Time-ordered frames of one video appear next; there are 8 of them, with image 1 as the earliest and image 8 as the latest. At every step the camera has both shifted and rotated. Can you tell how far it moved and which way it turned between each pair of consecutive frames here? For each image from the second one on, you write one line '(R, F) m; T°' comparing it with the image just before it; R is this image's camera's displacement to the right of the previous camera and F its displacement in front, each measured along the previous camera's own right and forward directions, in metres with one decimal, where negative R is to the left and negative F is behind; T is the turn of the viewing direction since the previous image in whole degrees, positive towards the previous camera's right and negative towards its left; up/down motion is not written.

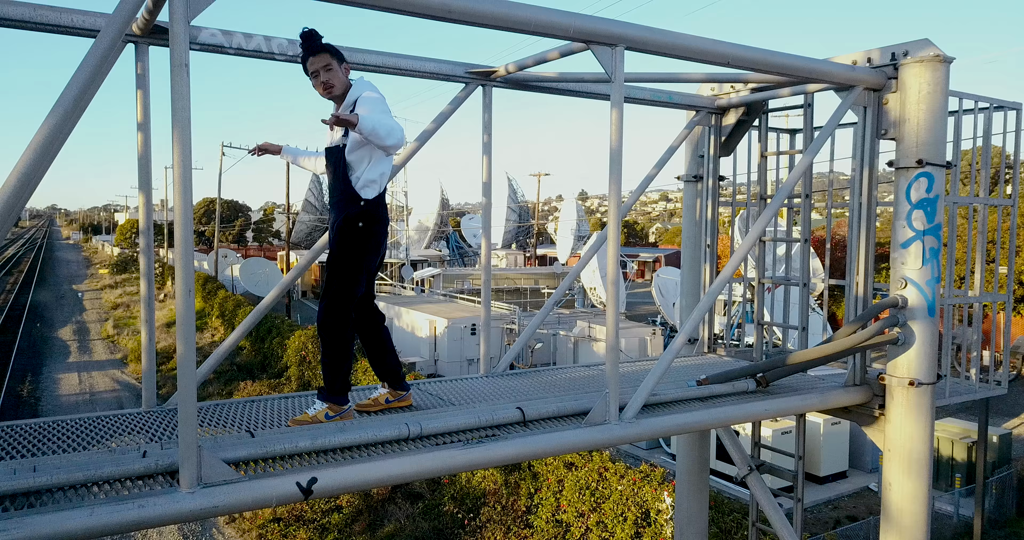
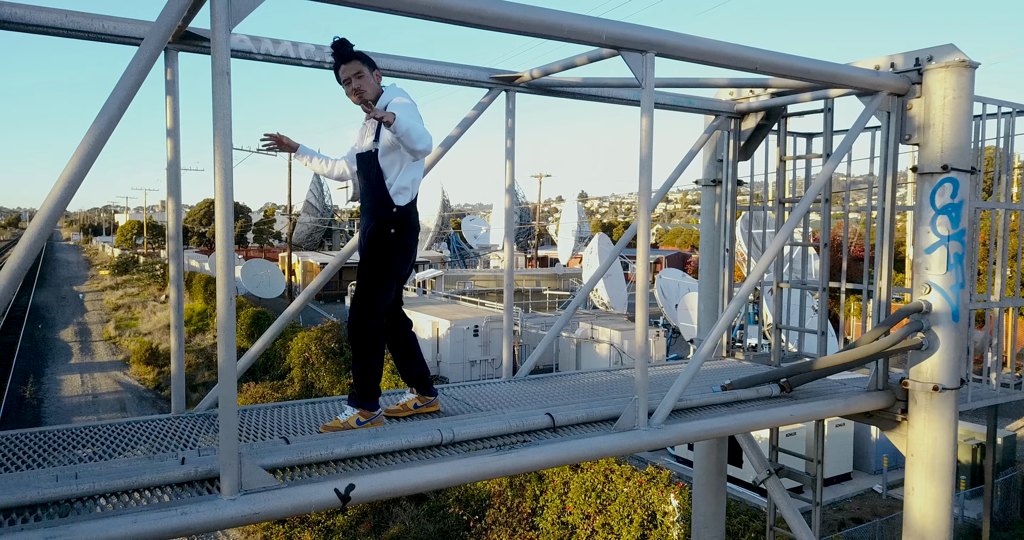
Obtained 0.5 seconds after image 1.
(-0.1, 0.0) m; 0°
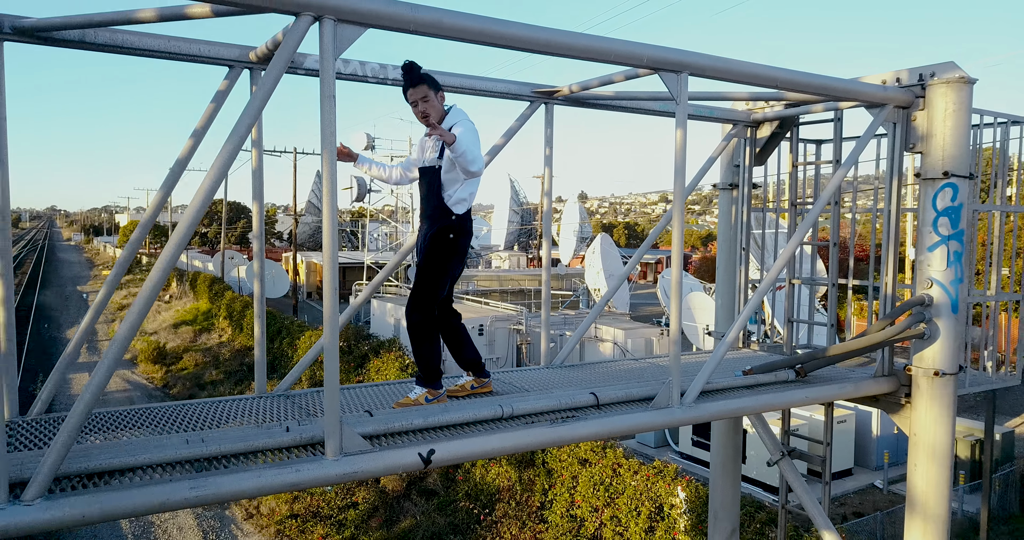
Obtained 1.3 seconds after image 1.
(-0.1, -0.2) m; 0°
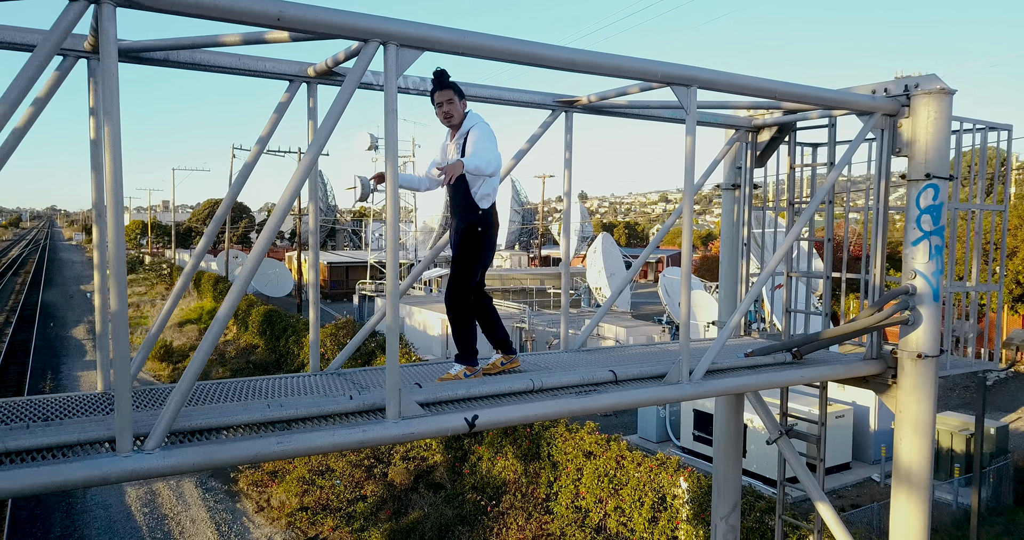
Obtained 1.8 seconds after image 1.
(-0.1, -0.2) m; 0°
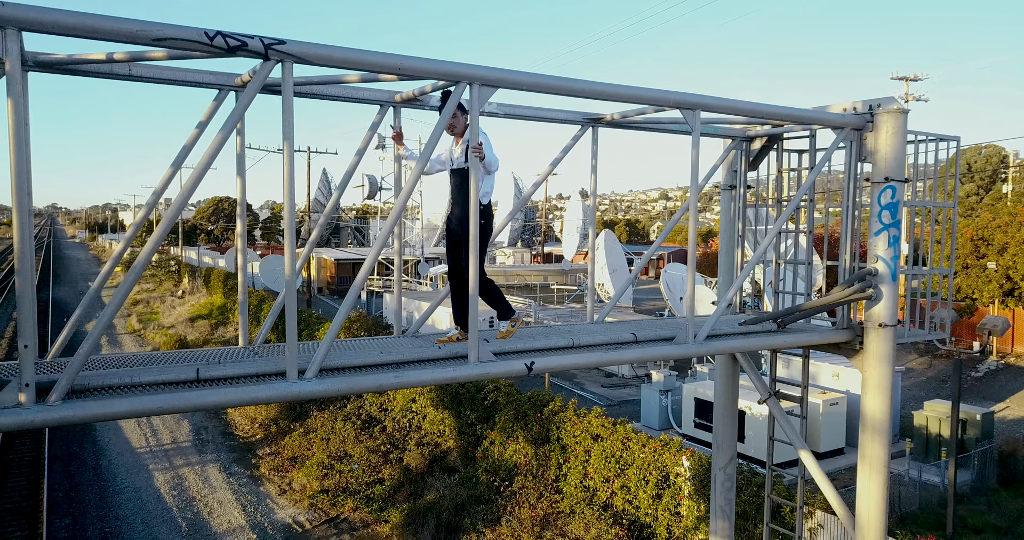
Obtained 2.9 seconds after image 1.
(-0.2, -0.6) m; 0°
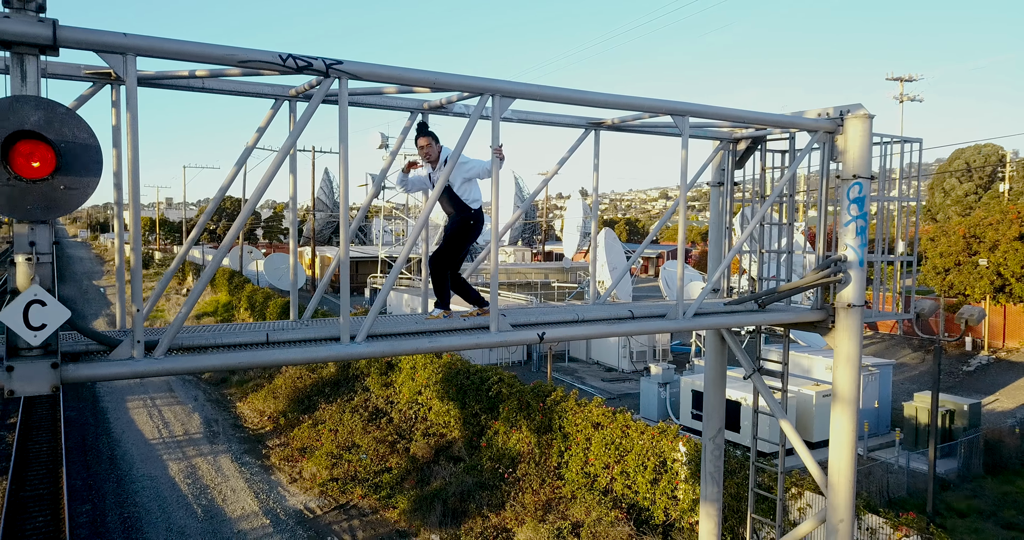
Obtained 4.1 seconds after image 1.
(-0.1, -0.4) m; 0°
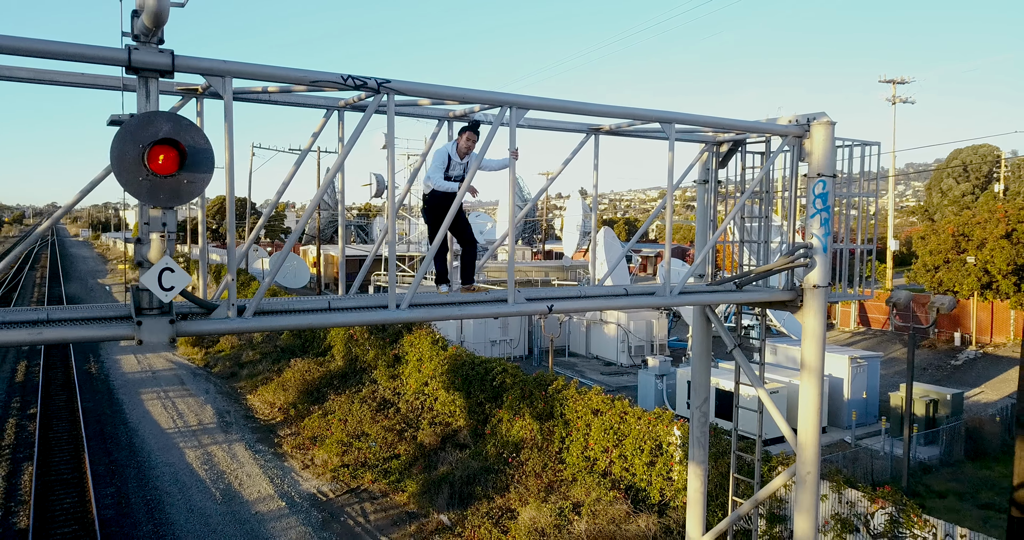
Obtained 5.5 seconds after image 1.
(-0.1, -0.6) m; 0°
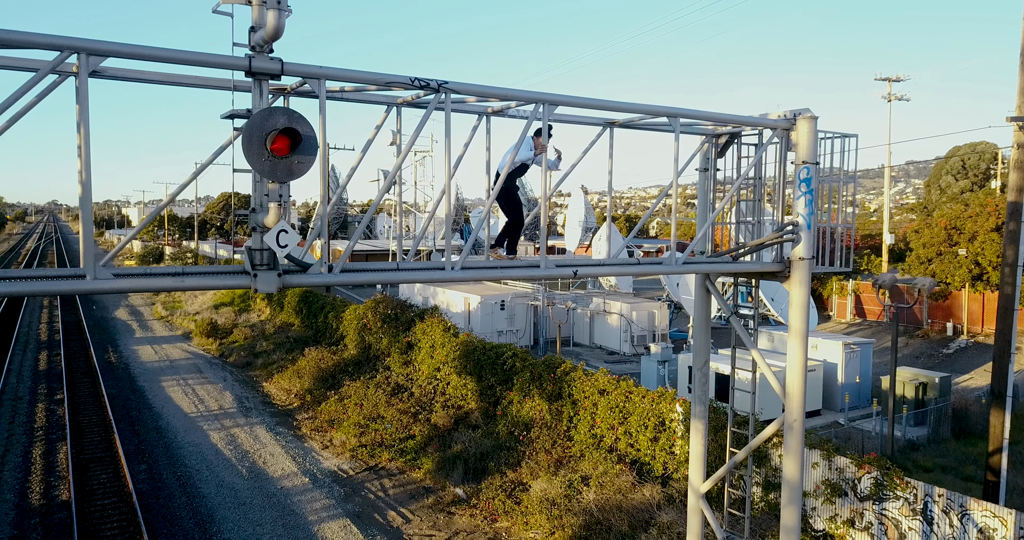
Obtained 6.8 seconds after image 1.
(-0.2, -0.6) m; 0°
